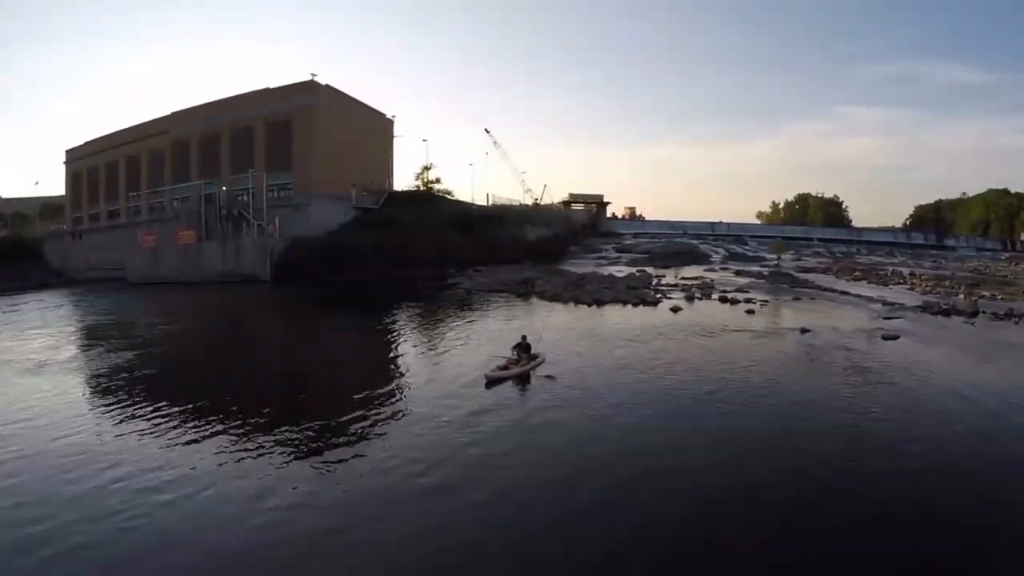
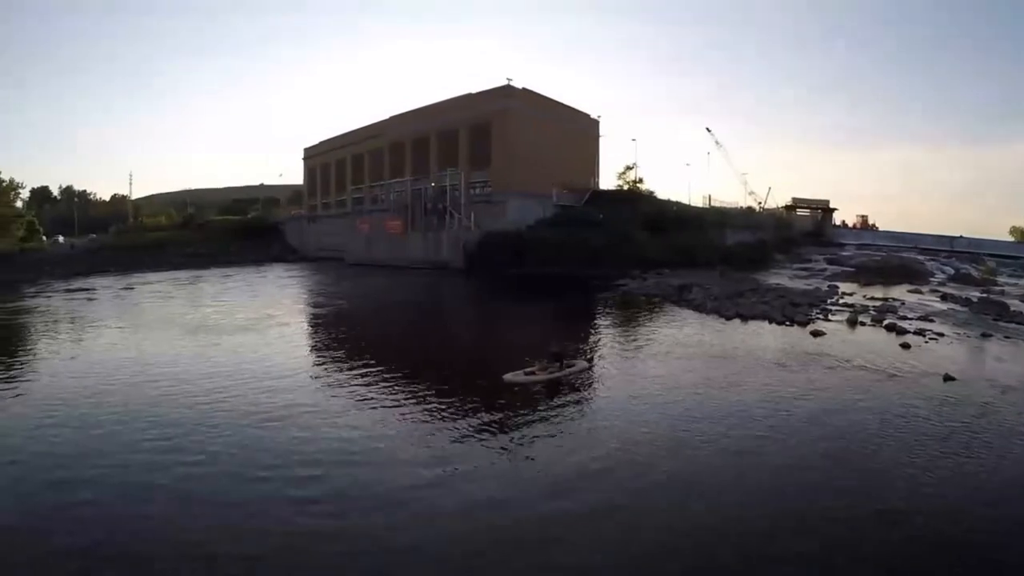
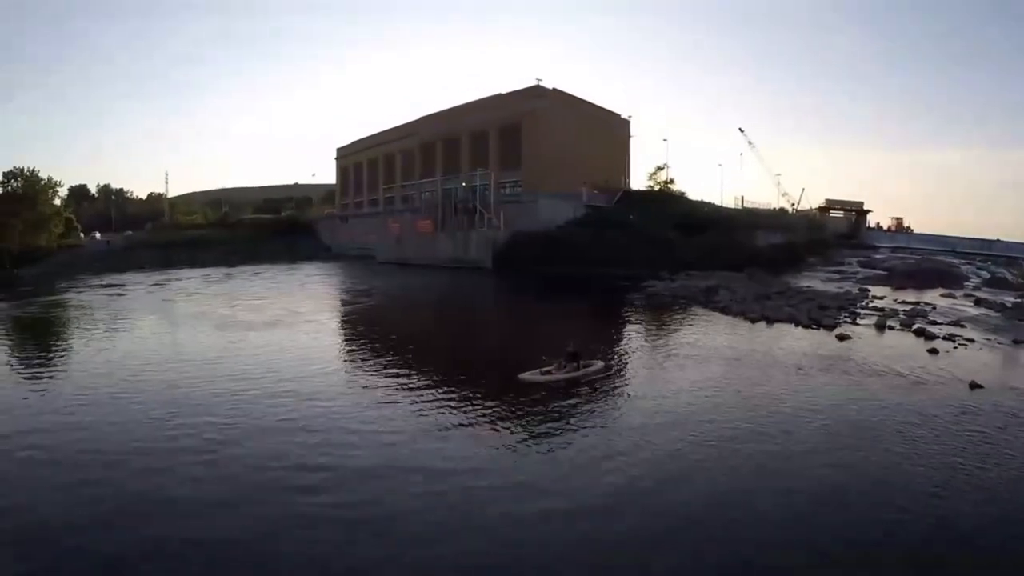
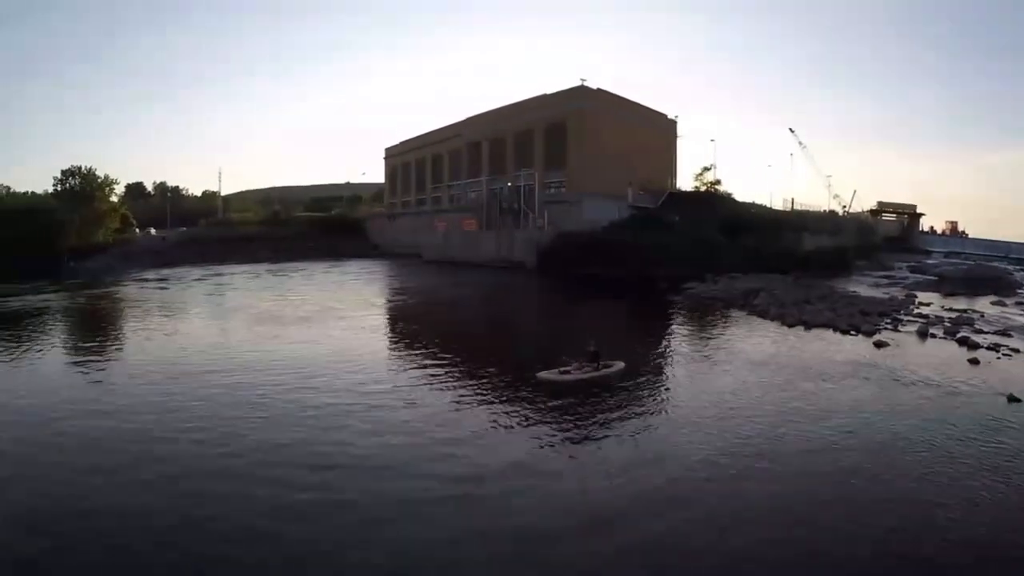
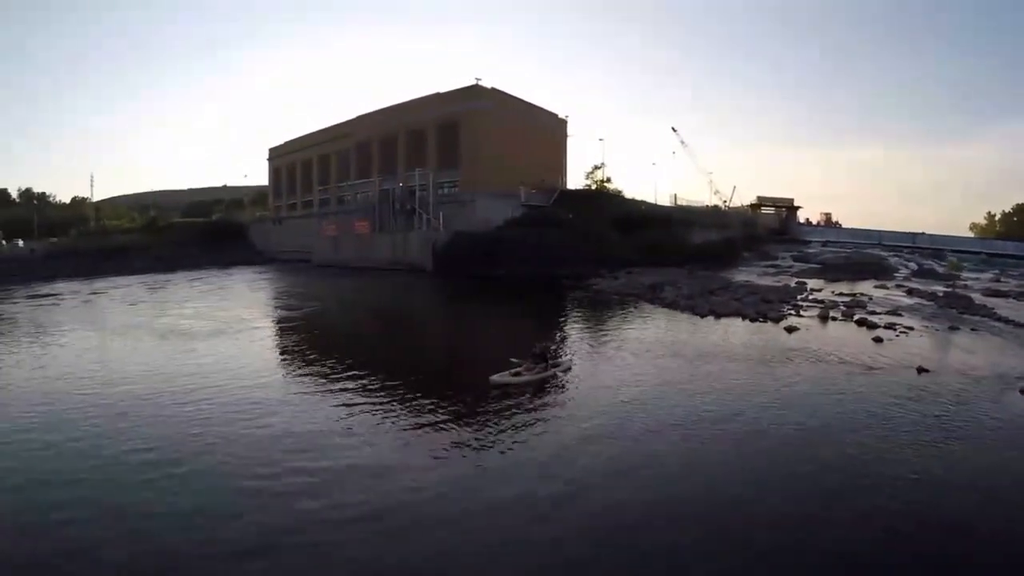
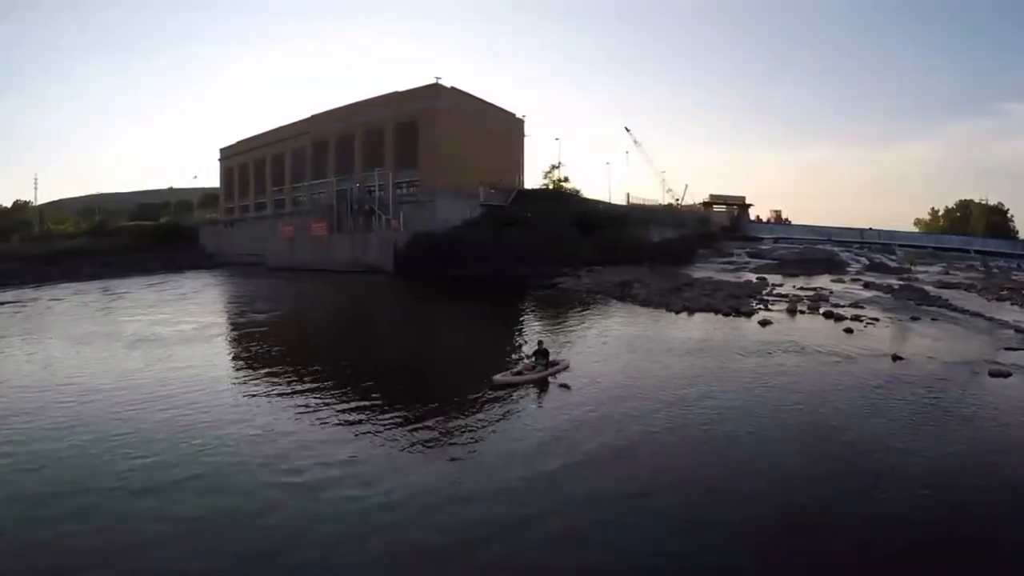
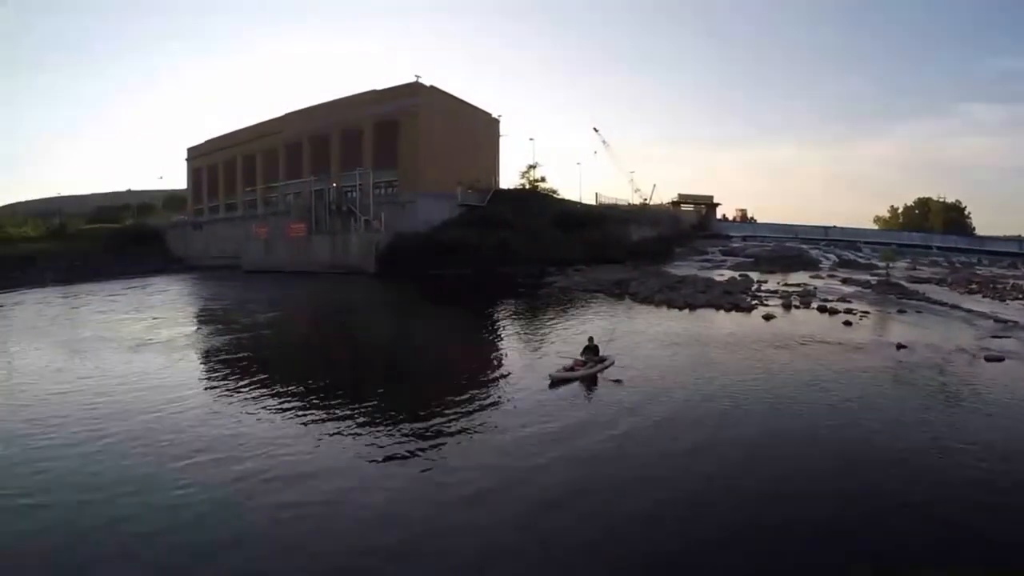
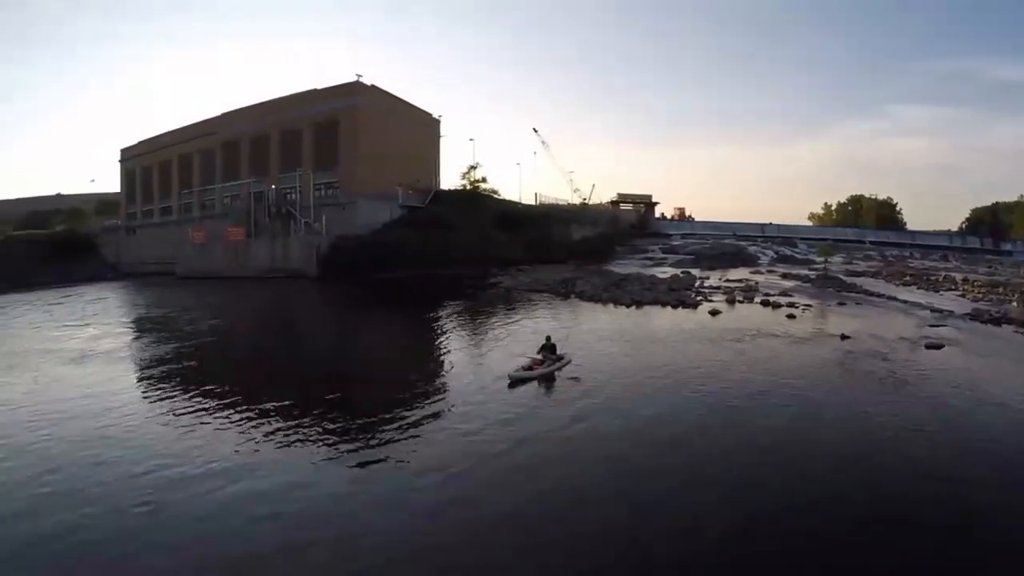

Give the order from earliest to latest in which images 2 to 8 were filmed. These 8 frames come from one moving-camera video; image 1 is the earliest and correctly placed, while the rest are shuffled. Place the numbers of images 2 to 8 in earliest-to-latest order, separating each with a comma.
8, 7, 6, 5, 2, 3, 4
